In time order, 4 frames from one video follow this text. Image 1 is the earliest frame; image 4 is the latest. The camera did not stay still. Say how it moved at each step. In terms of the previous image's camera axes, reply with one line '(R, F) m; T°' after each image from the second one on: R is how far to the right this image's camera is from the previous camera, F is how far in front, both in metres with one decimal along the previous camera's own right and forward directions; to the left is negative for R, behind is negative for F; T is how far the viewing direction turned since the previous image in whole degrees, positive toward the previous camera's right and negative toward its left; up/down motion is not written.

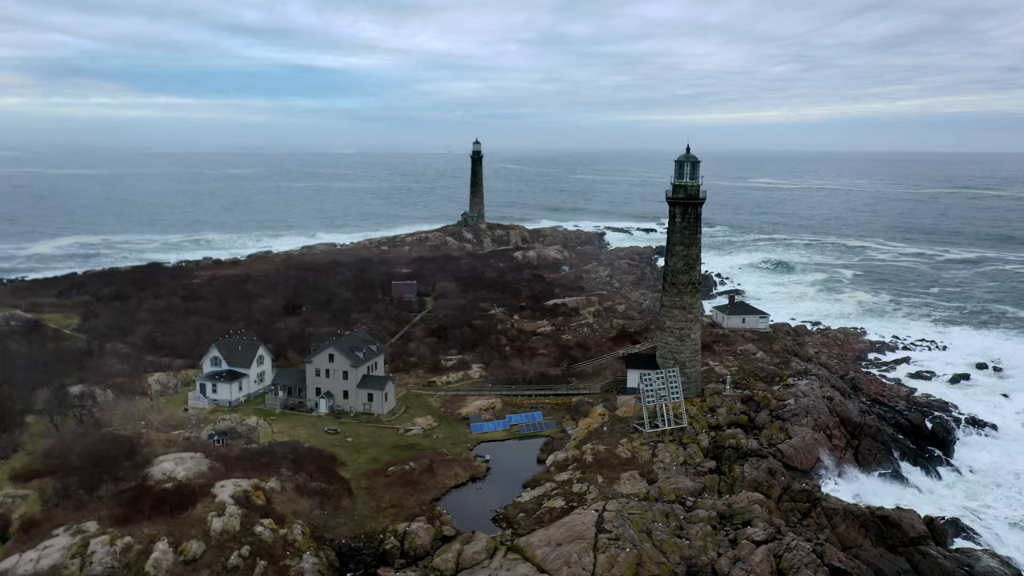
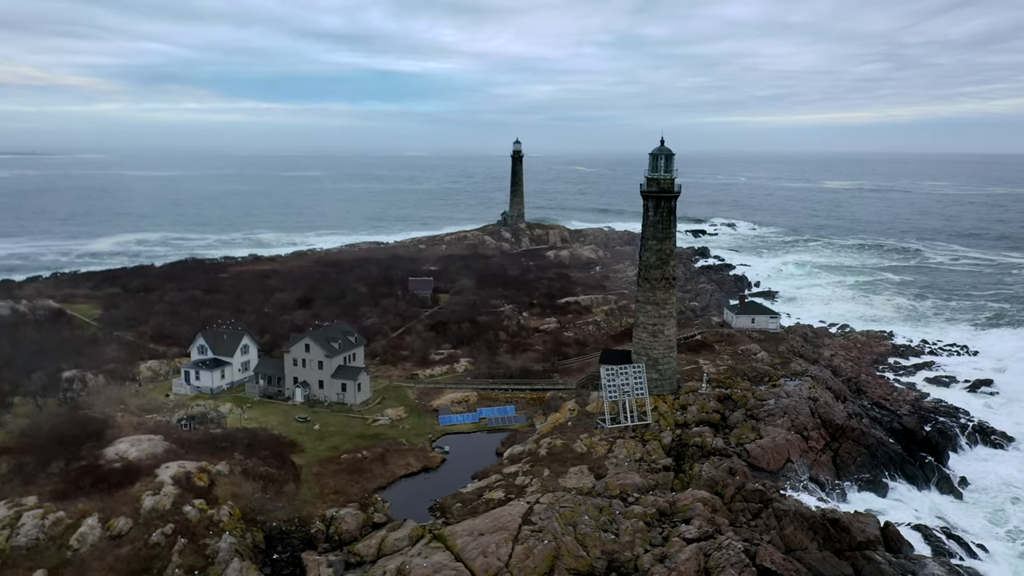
(+2.9, +0.2) m; -4°
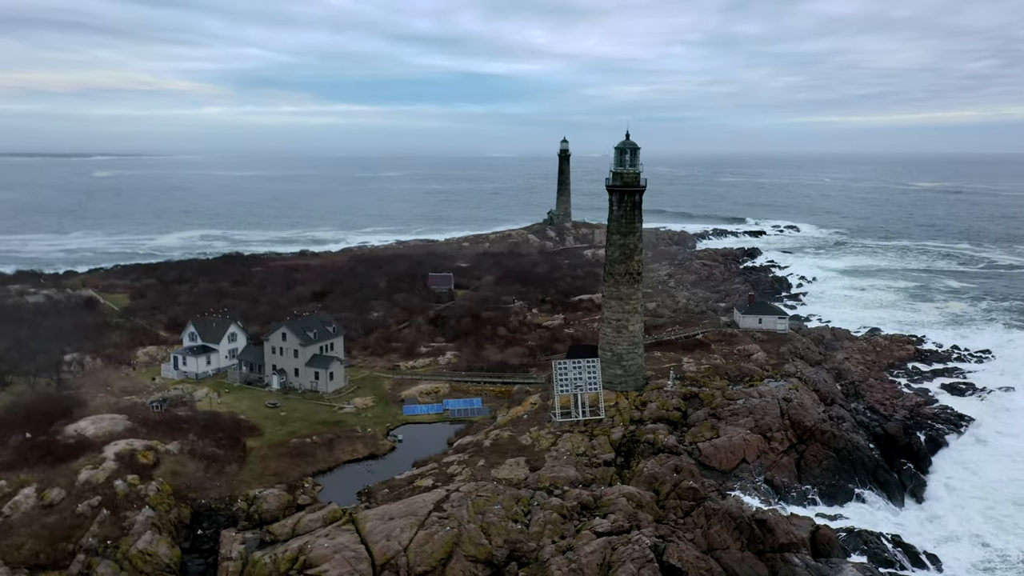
(+3.4, 0.0) m; -5°
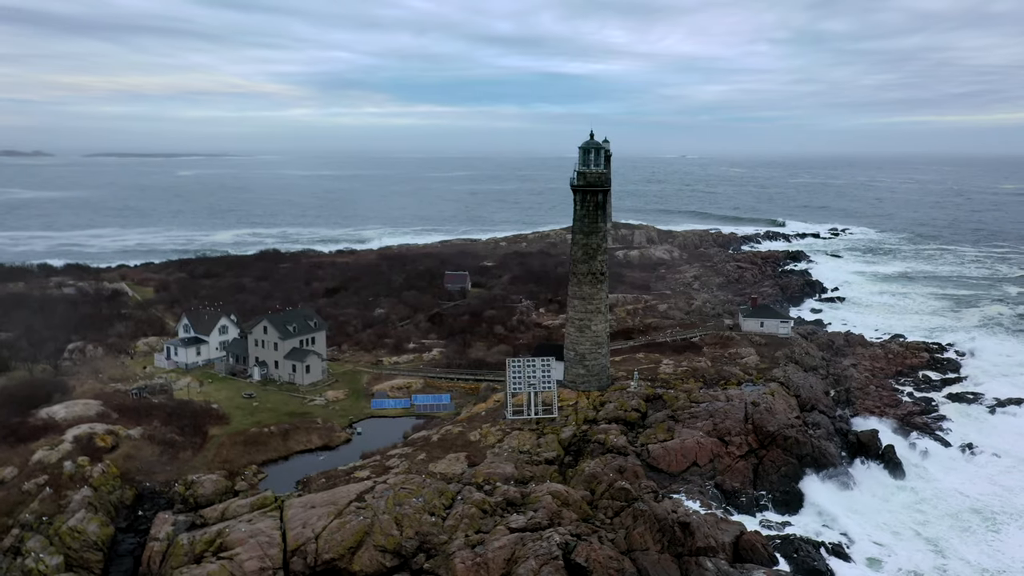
(+3.1, -0.1) m; -4°
